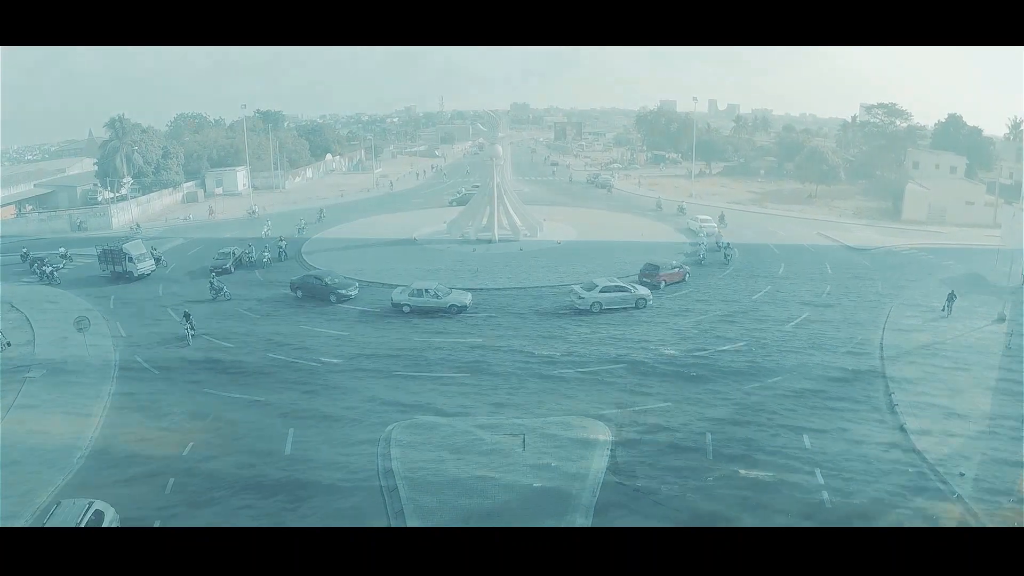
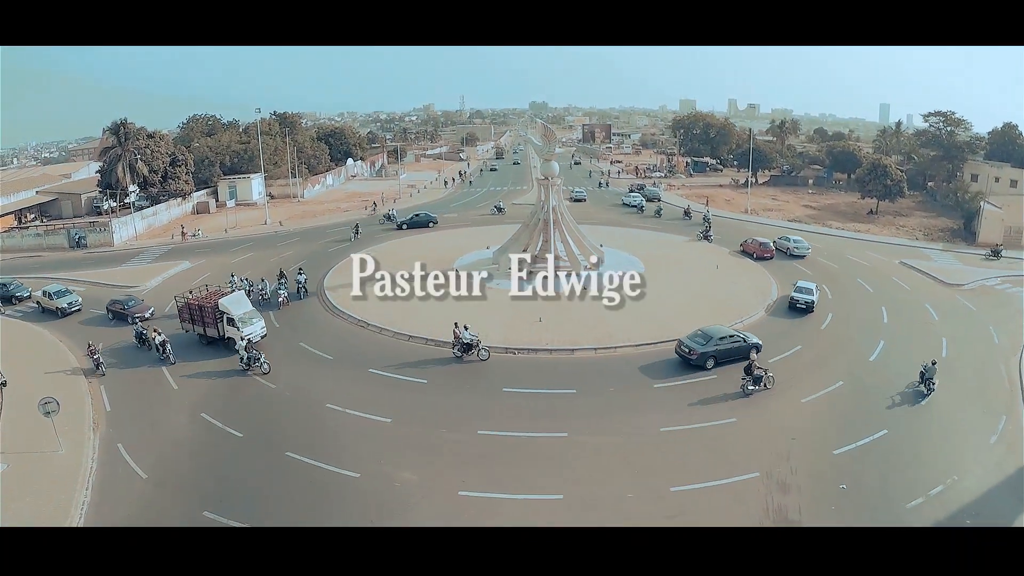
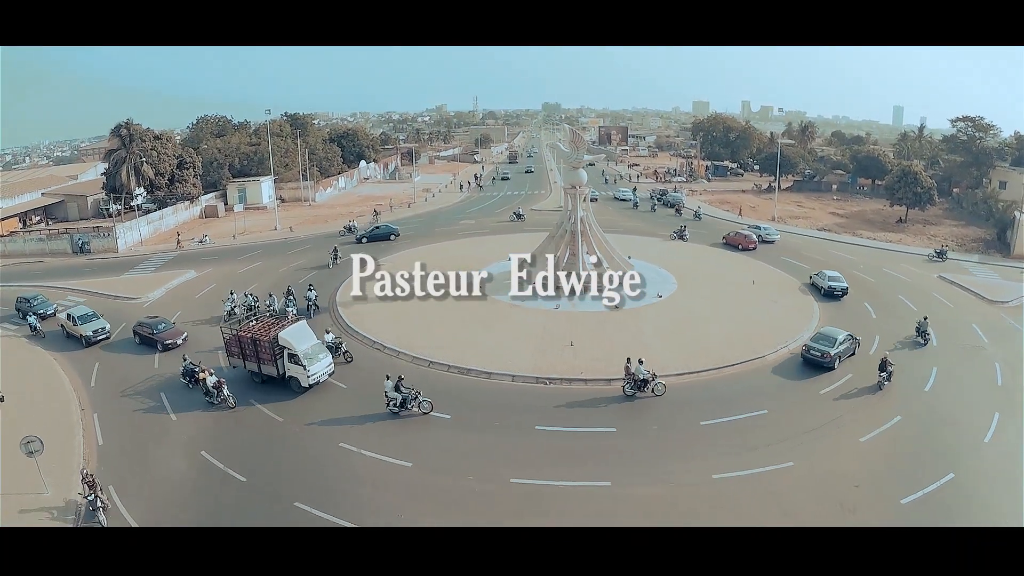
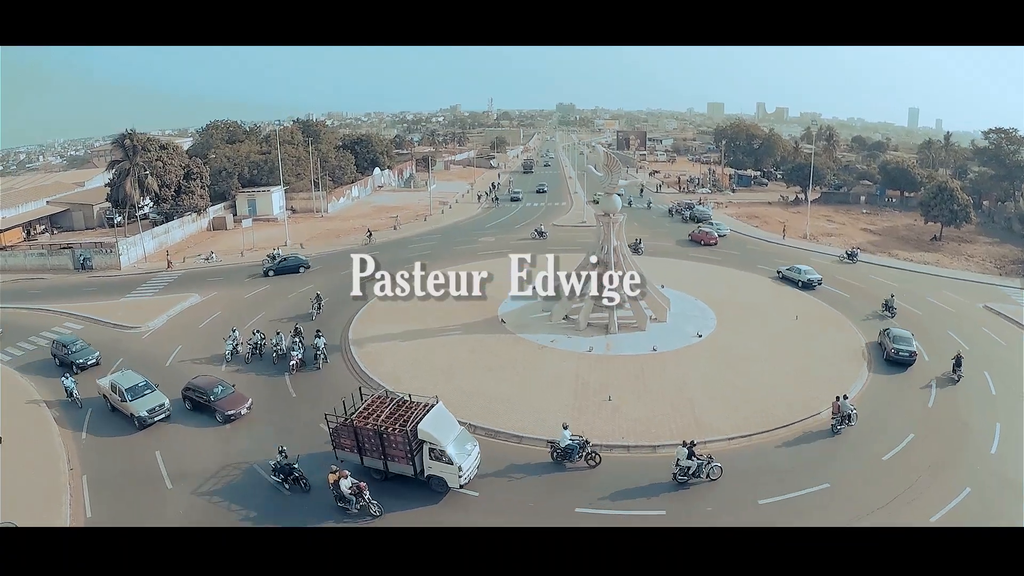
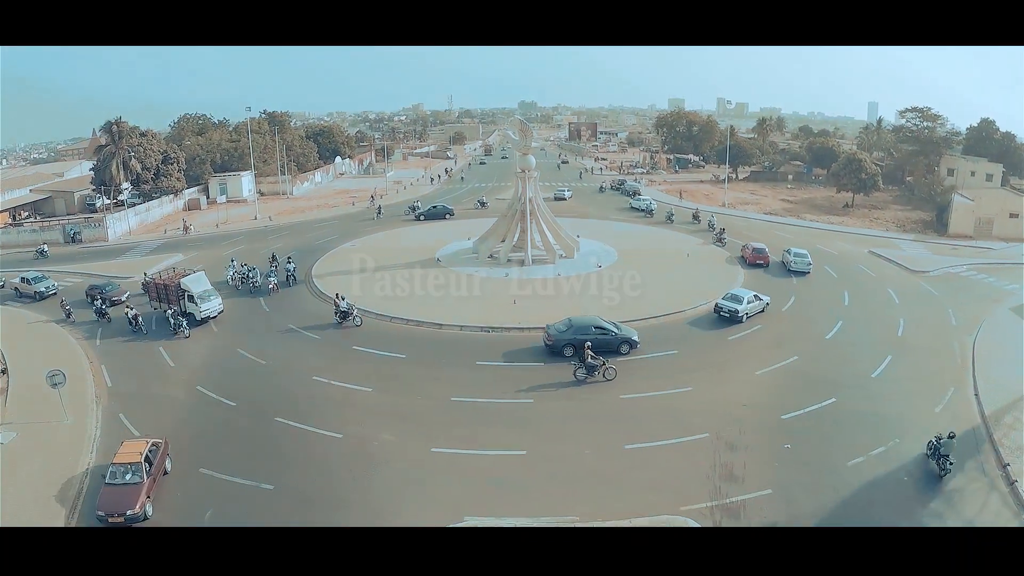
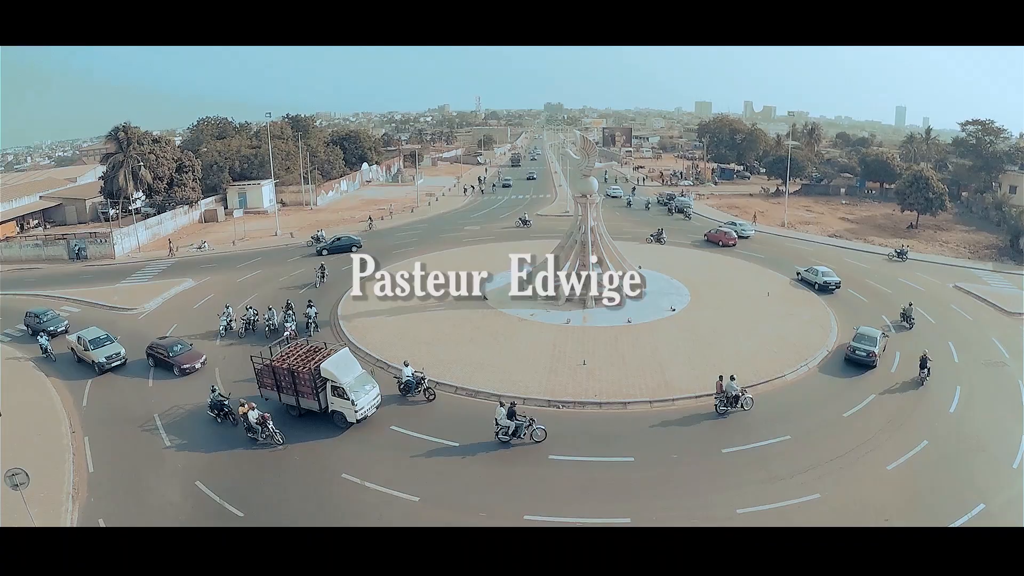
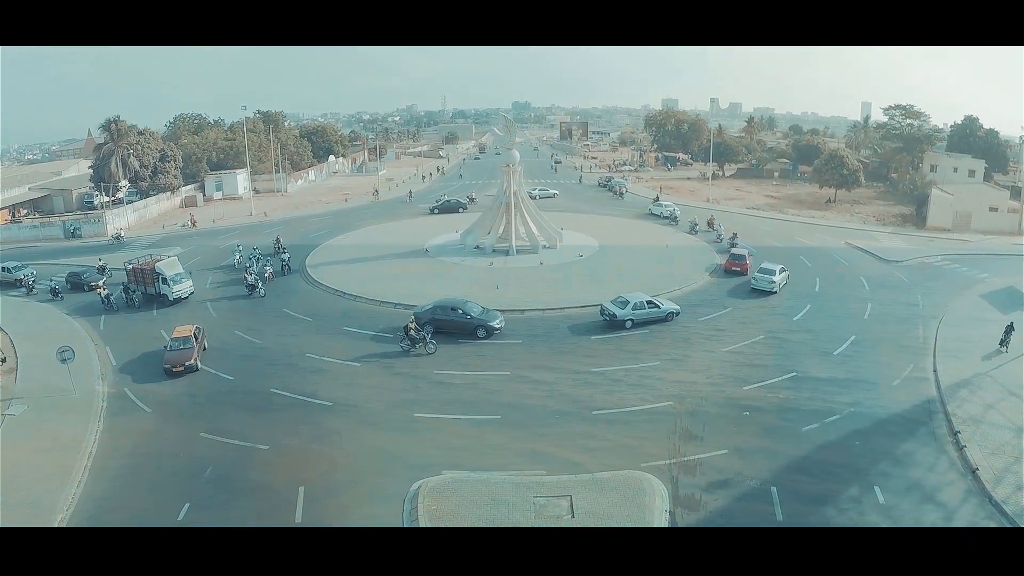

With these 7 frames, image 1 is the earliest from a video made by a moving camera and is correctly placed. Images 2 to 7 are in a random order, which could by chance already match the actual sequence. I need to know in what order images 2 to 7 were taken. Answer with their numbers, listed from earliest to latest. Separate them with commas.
7, 5, 2, 3, 6, 4
